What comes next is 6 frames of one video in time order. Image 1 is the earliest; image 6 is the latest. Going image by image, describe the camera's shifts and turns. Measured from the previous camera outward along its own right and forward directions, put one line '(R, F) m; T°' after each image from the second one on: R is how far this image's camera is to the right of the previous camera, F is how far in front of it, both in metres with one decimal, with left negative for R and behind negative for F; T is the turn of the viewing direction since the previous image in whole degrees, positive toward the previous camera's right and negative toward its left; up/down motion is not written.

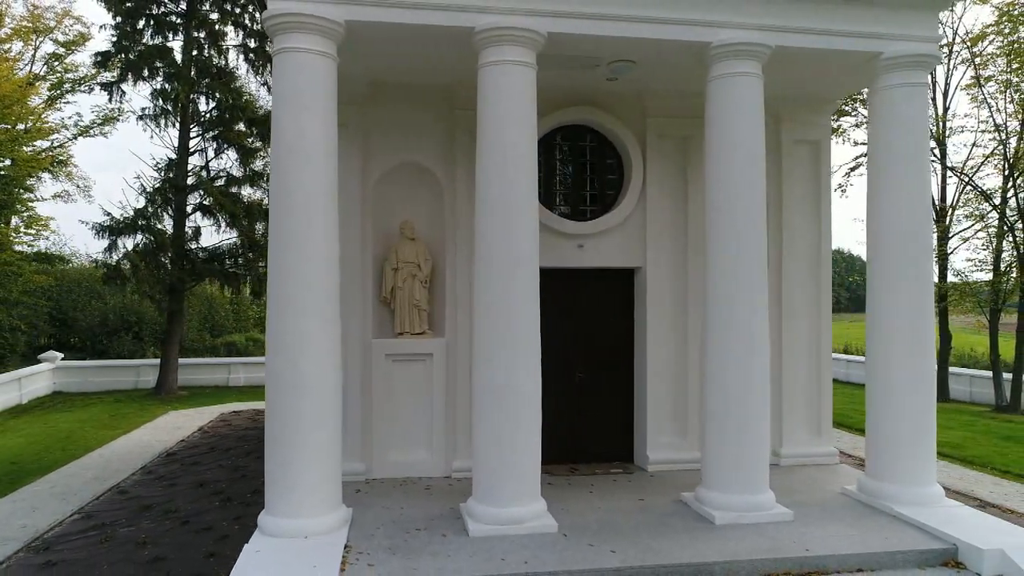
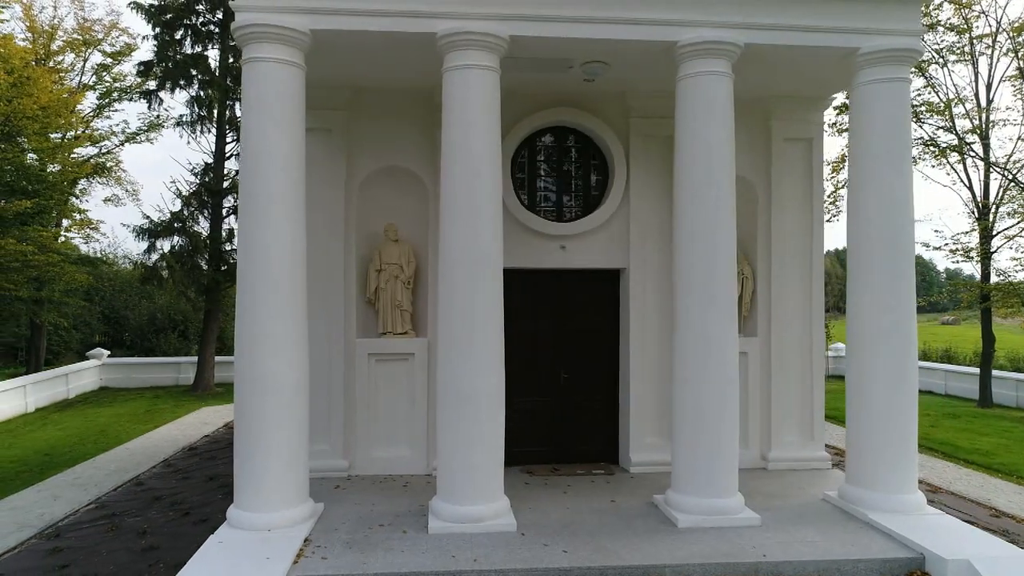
(+0.7, 0.0) m; -4°
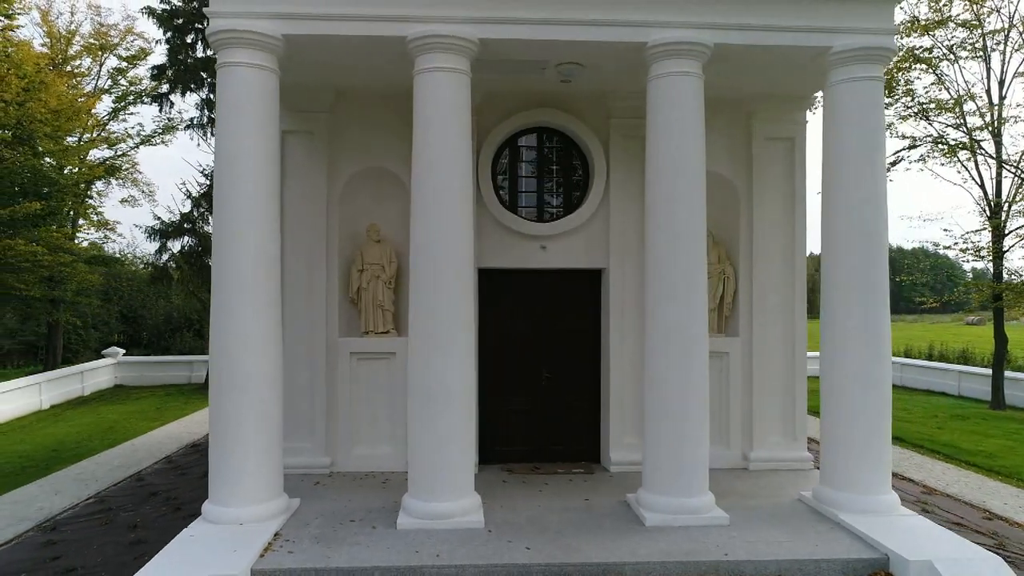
(+0.4, -0.1) m; -1°
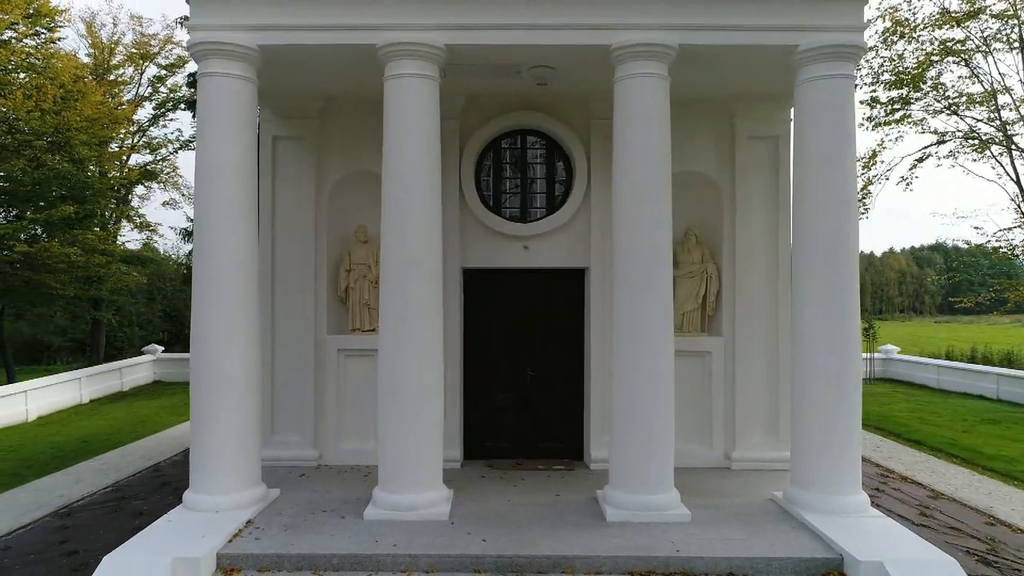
(+0.7, -0.1) m; -3°
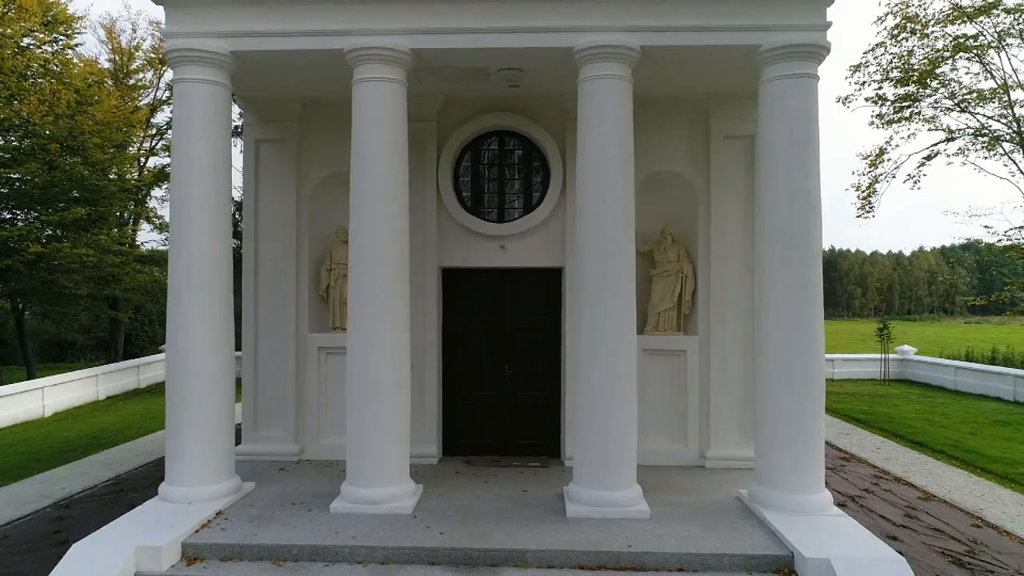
(+0.5, -0.1) m; -2°
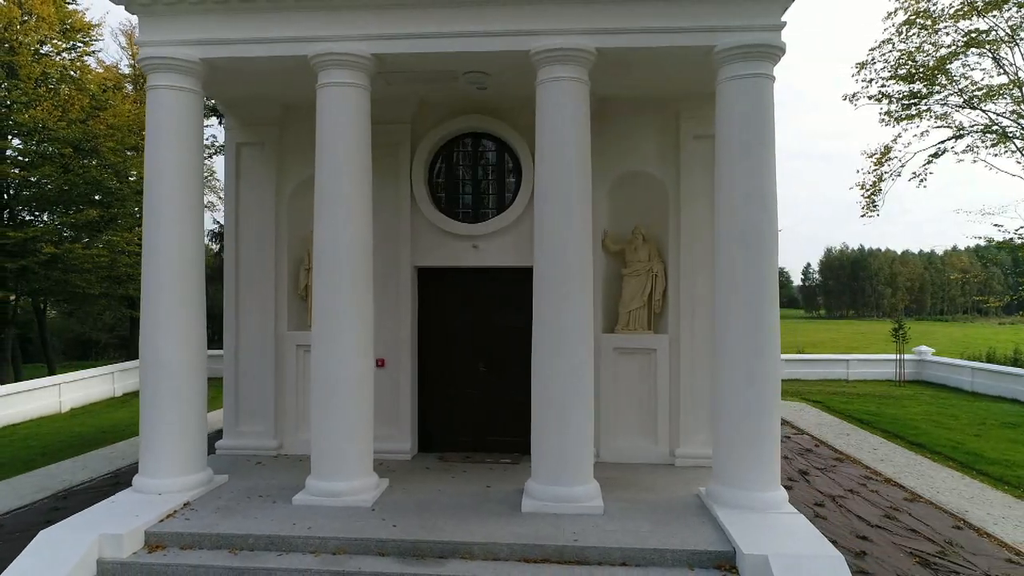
(+0.6, -0.1) m; -2°
